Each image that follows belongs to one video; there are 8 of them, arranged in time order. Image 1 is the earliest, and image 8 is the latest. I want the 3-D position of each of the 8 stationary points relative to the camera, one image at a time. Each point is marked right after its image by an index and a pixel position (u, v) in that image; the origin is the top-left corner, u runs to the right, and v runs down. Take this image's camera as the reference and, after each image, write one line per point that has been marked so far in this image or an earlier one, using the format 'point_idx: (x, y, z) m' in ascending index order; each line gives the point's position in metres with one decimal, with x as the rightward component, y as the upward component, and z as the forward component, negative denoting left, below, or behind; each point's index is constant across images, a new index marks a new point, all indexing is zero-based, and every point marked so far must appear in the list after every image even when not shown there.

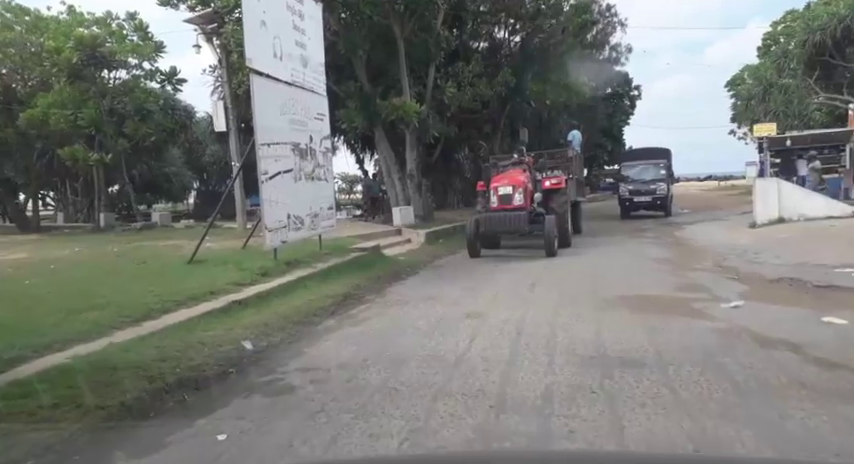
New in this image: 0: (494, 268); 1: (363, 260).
0: (+1.4, -0.7, +12.0) m
1: (-1.3, -0.6, +12.1) m
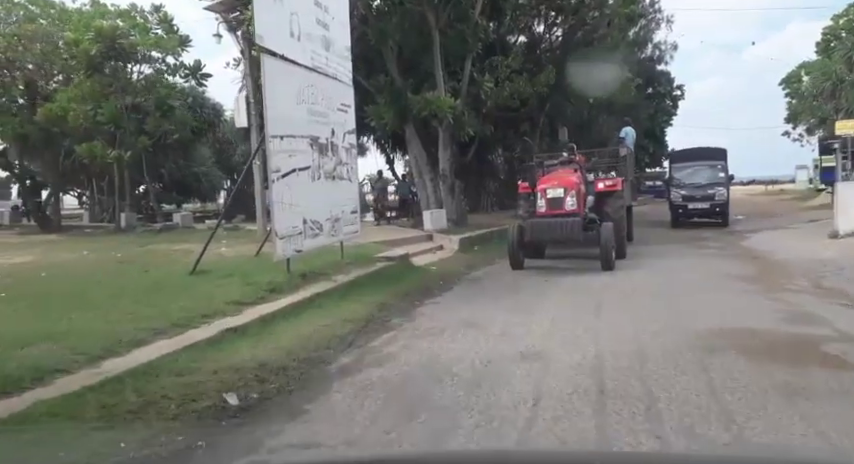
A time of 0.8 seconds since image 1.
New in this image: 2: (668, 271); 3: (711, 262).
0: (+2.1, -0.9, +10.3) m
1: (-0.7, -0.8, +10.6) m
2: (+4.8, -0.9, +11.4) m
3: (+6.3, -0.8, +12.6) m
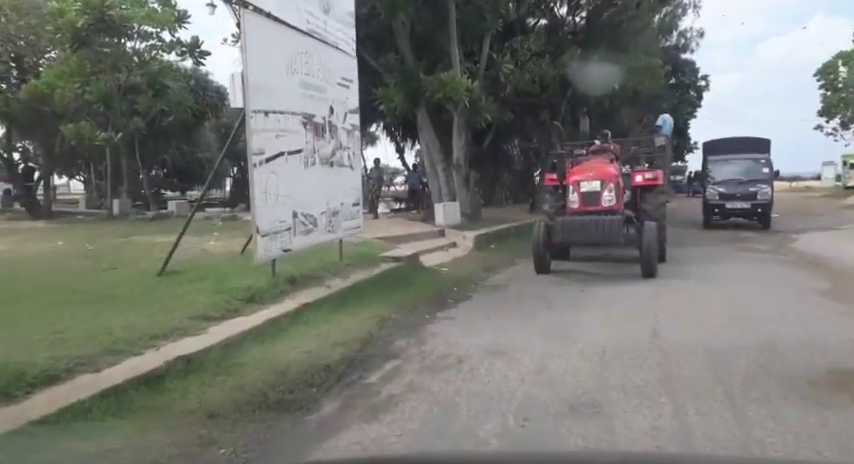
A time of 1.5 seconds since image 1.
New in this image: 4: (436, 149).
0: (+2.2, -0.9, +8.8) m
1: (-0.5, -0.7, +9.1) m
2: (+5.0, -0.9, +9.8) m
3: (+6.5, -0.8, +11.0) m
4: (+0.3, +2.6, +18.5) m
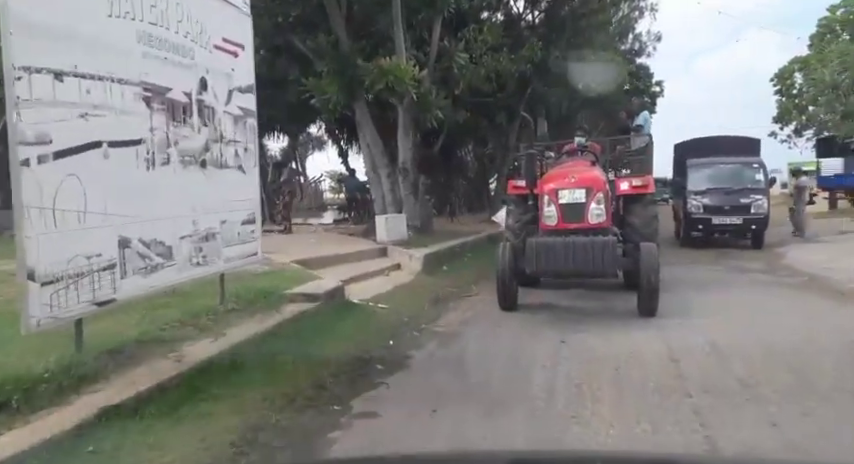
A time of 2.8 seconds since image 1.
0: (+1.4, -1.2, +6.3) m
1: (-1.3, -1.0, +6.4) m
2: (+4.1, -1.2, +7.5) m
3: (+5.5, -1.1, +8.8) m
4: (-1.3, +2.2, +15.8) m
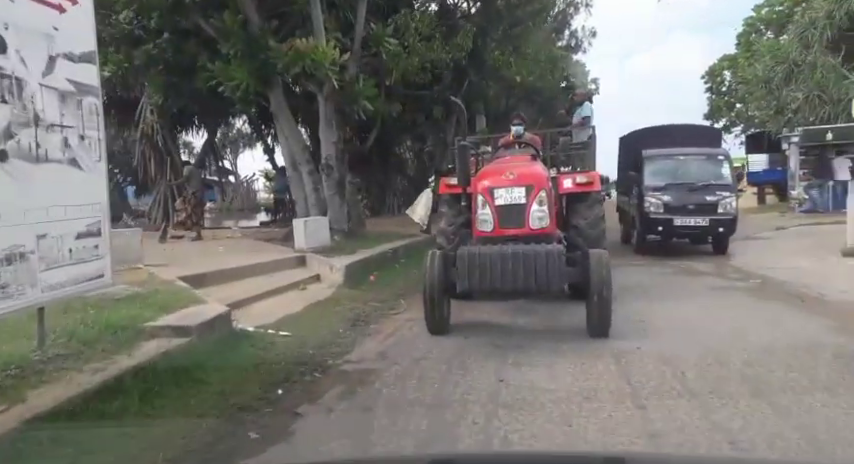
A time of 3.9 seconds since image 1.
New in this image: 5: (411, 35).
0: (+0.6, -1.3, +5.0) m
1: (-2.2, -1.1, +4.8) m
2: (+3.2, -1.2, +6.4) m
3: (+4.4, -1.1, +7.9) m
4: (-3.1, +2.1, +14.2) m
5: (-0.4, +5.3, +15.6) m
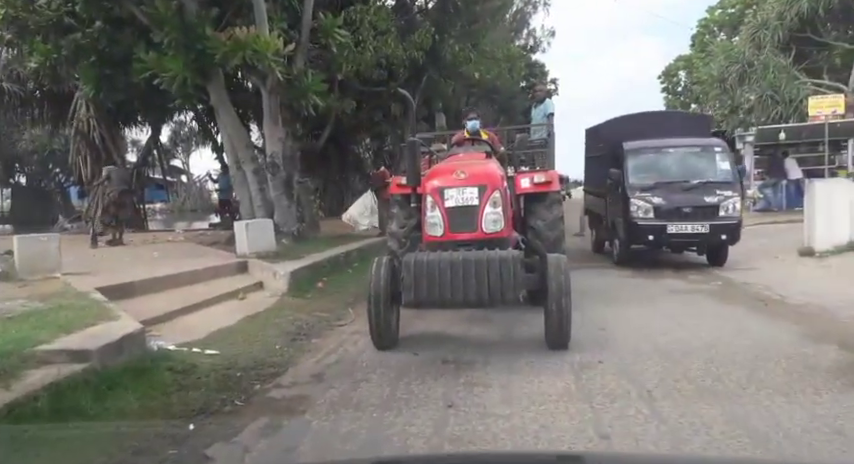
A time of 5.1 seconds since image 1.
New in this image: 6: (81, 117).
0: (+0.1, -1.4, +4.4) m
1: (-2.6, -1.2, +4.0) m
2: (+2.6, -1.3, +6.0) m
3: (+3.7, -1.2, +7.6) m
4: (-4.2, +2.0, +13.3) m
5: (-1.6, +5.2, +14.9) m
6: (-10.3, +3.4, +17.2) m
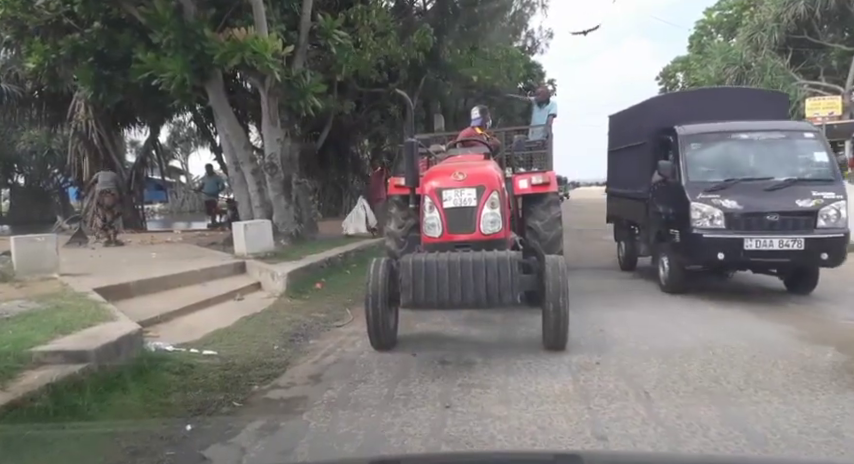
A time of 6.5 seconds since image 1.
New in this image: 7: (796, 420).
0: (+0.1, -1.4, +4.4) m
1: (-2.6, -1.2, +4.0) m
2: (+2.6, -1.3, +6.0) m
3: (+3.7, -1.2, +7.6) m
4: (-4.3, +2.0, +13.3) m
5: (-1.7, +5.2, +15.0) m
6: (-10.3, +3.4, +17.2) m
7: (+2.5, -1.3, +4.1) m
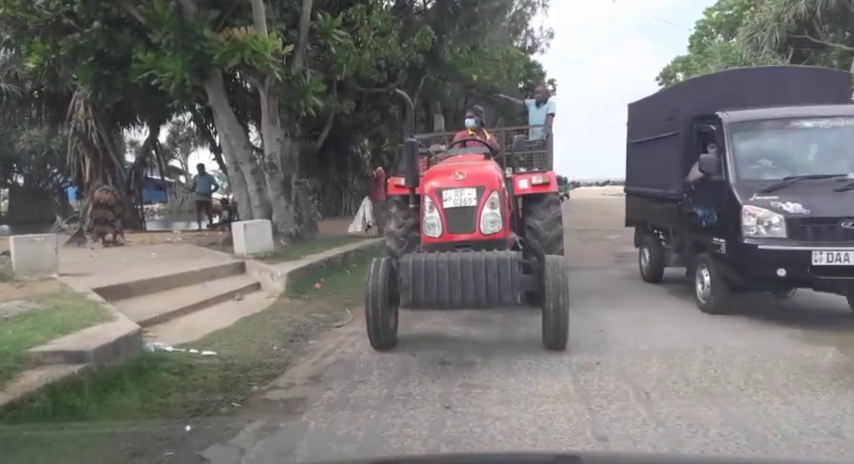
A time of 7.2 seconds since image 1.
0: (+0.1, -1.4, +4.4) m
1: (-2.6, -1.2, +4.0) m
2: (+2.6, -1.3, +6.0) m
3: (+3.7, -1.2, +7.6) m
4: (-4.3, +2.0, +13.3) m
5: (-1.7, +5.2, +14.9) m
6: (-10.3, +3.4, +17.1) m
7: (+2.5, -1.3, +4.1) m
